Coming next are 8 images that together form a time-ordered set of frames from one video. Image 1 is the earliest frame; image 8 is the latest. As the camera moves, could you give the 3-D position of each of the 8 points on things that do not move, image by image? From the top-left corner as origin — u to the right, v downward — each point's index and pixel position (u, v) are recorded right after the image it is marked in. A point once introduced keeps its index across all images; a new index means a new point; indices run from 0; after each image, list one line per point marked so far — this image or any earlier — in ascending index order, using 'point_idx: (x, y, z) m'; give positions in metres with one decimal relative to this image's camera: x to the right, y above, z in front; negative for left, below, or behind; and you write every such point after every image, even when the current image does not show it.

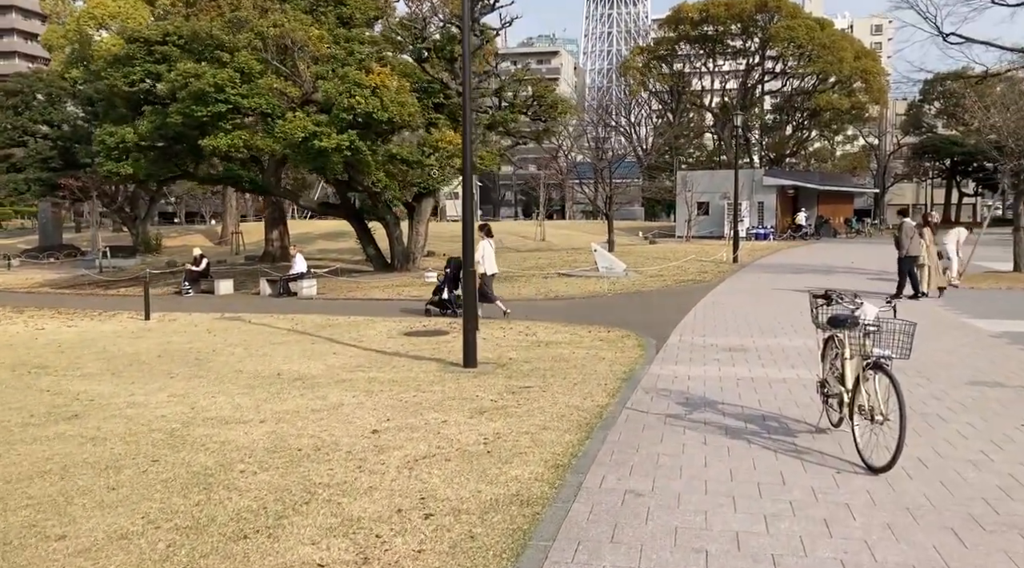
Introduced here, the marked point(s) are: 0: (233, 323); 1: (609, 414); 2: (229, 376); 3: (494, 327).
0: (-4.4, -0.6, +14.8) m
1: (+0.7, -1.0, +7.1) m
2: (-2.9, -0.9, +9.6) m
3: (-0.2, -0.6, +12.5) m
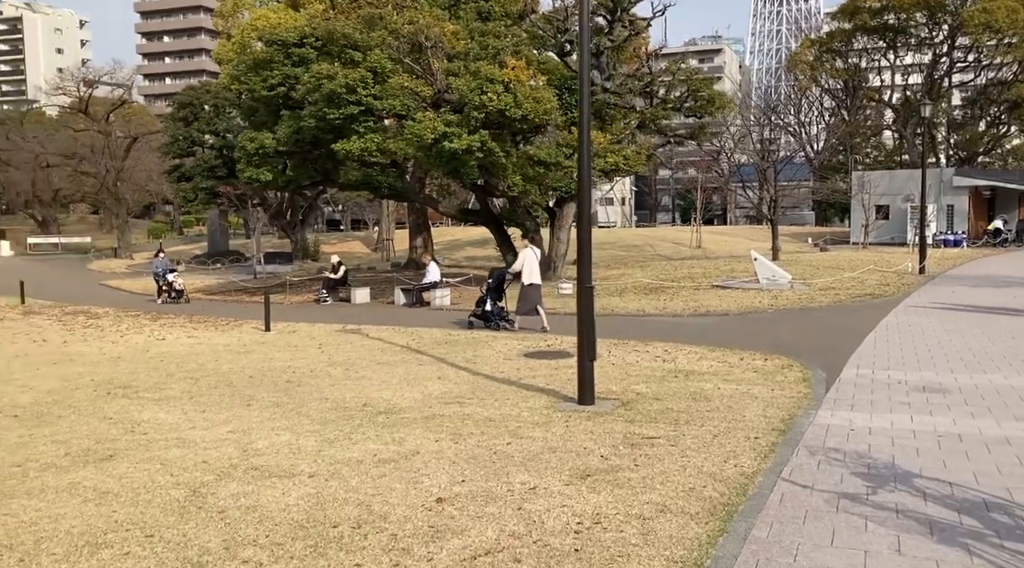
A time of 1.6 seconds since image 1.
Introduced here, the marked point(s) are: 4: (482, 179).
0: (-2.4, -0.8, +13.7) m
1: (+1.4, -1.1, +5.2) m
2: (-1.8, -1.1, +8.3) m
3: (+1.3, -0.8, +10.6) m
4: (-0.7, +2.3, +20.3) m
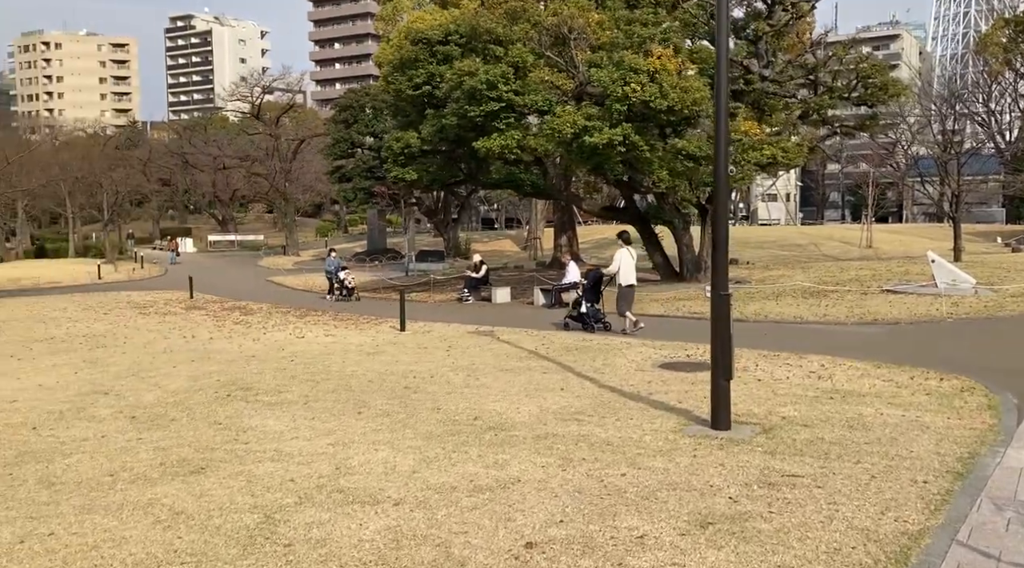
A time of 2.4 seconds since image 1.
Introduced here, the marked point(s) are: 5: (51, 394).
0: (-0.4, -0.8, +13.1) m
1: (+1.8, -1.2, +4.1) m
2: (-0.8, -1.1, +7.7) m
3: (+2.7, -0.8, +9.5) m
4: (+2.4, +2.3, +19.3) m
5: (-4.8, -1.1, +9.8) m
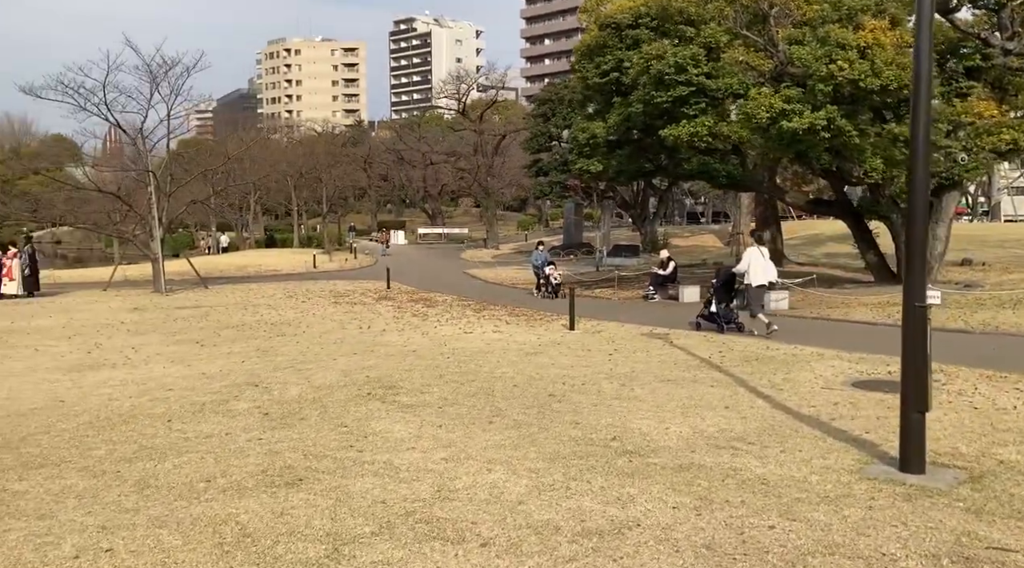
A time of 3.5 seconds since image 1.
0: (+1.8, -0.8, +12.1) m
1: (+2.0, -1.2, +2.8) m
2: (+0.3, -1.1, +6.8) m
3: (+4.1, -0.9, +7.8) m
4: (+6.0, +2.2, +17.5) m
5: (-3.1, -1.0, +9.8) m
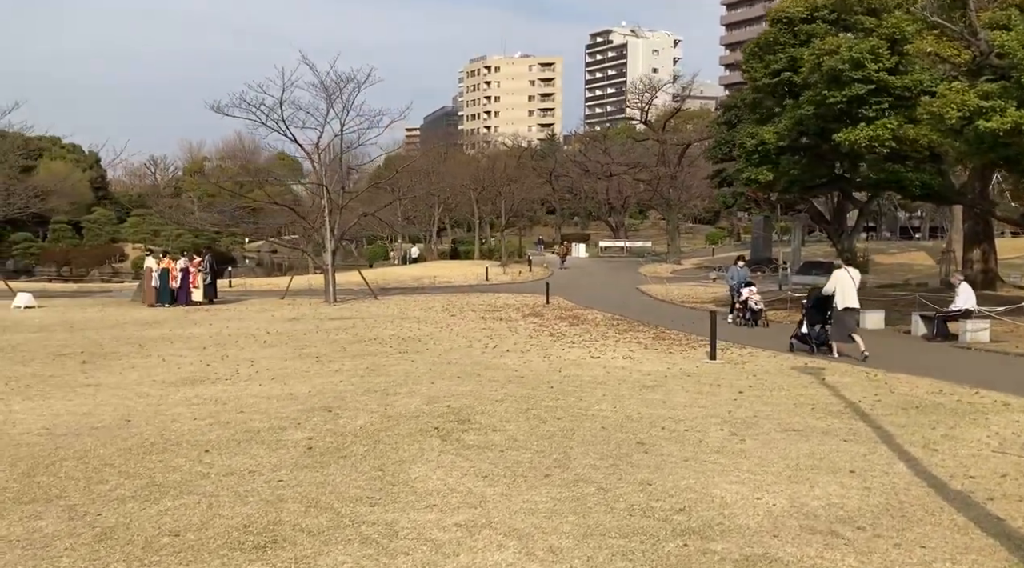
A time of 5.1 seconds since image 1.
0: (+3.1, -1.1, +10.3) m
1: (+1.4, -1.4, +1.2) m
2: (+0.6, -1.2, +5.5) m
3: (+4.5, -1.1, +5.7) m
4: (+8.4, +1.8, +14.8) m
5: (-2.2, -1.1, +9.1) m
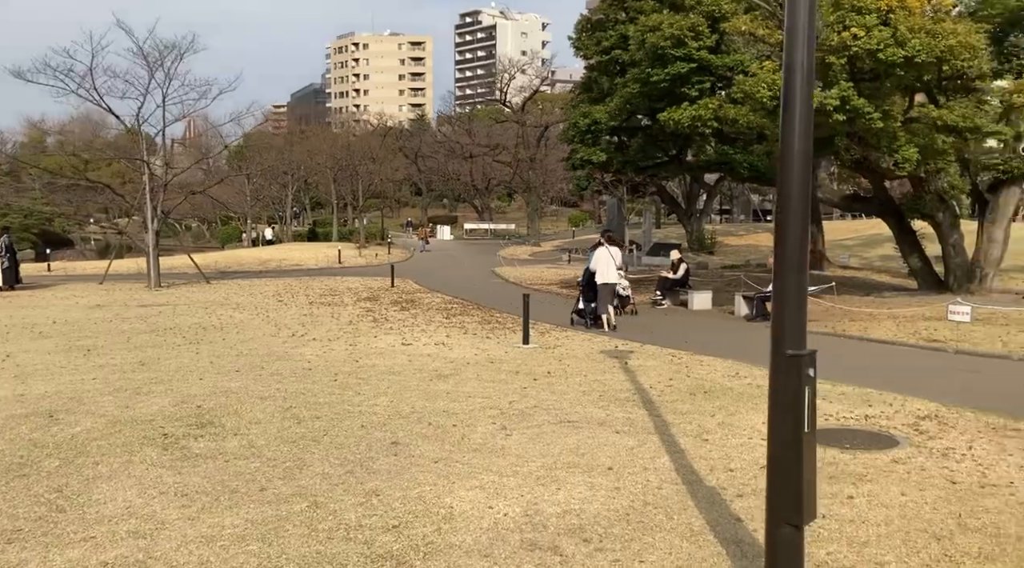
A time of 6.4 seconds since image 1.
0: (+0.9, -0.9, +9.9) m
1: (+0.4, -1.4, +0.6) m
2: (-1.0, -1.2, +4.8) m
3: (+2.8, -1.0, +5.5) m
4: (+5.5, +2.1, +15.0) m
5: (-4.2, -1.0, +8.0) m
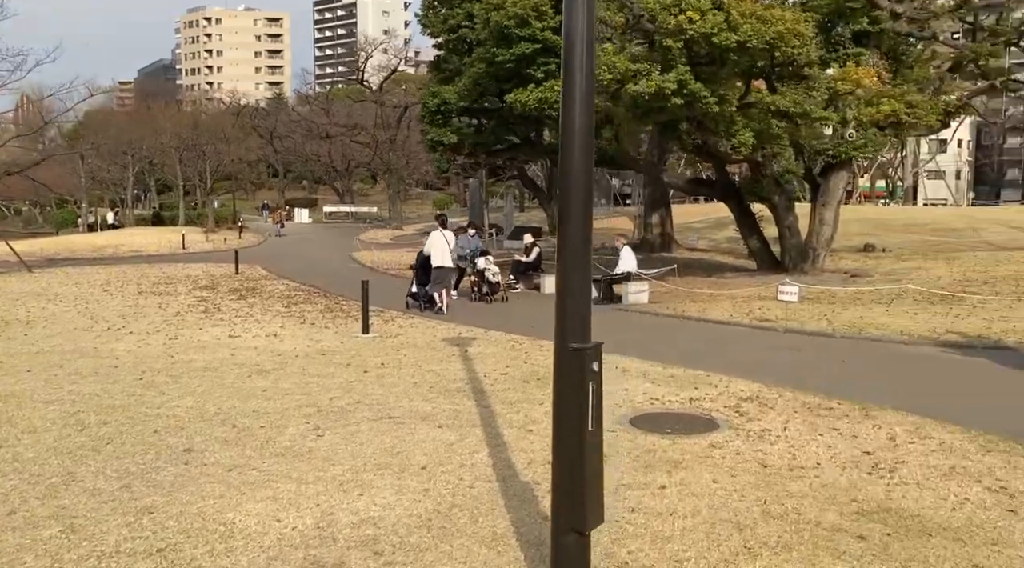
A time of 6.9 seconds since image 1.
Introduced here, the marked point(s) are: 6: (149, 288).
0: (-0.8, -0.7, +9.6) m
1: (0.0, -1.4, +0.4) m
2: (-2.0, -1.1, +4.3) m
3: (+1.7, -0.9, +5.6) m
4: (+3.0, +2.4, +15.2) m
5: (-5.6, -1.0, +7.0) m
6: (-7.5, -0.1, +19.3) m
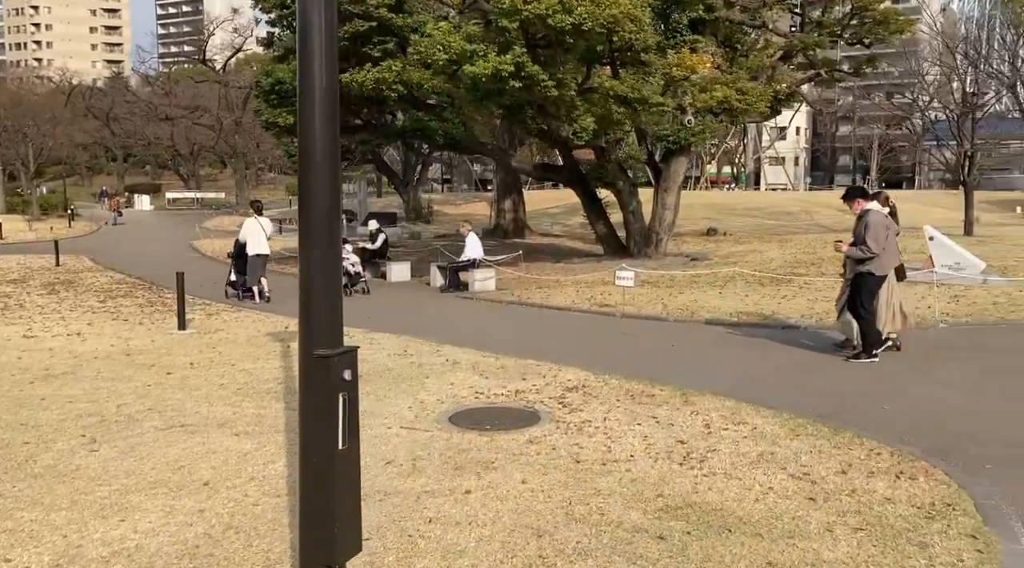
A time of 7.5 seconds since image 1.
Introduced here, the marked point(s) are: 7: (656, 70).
0: (-2.5, -0.6, +9.1) m
1: (-0.3, -1.4, 0.0) m
2: (-2.9, -1.2, +3.7) m
3: (+0.6, -0.8, +5.4) m
4: (+0.4, +2.6, +15.1) m
5: (-6.8, -1.0, +5.8) m
6: (-10.5, 0.0, +17.7) m
7: (+2.2, +3.3, +14.4) m
